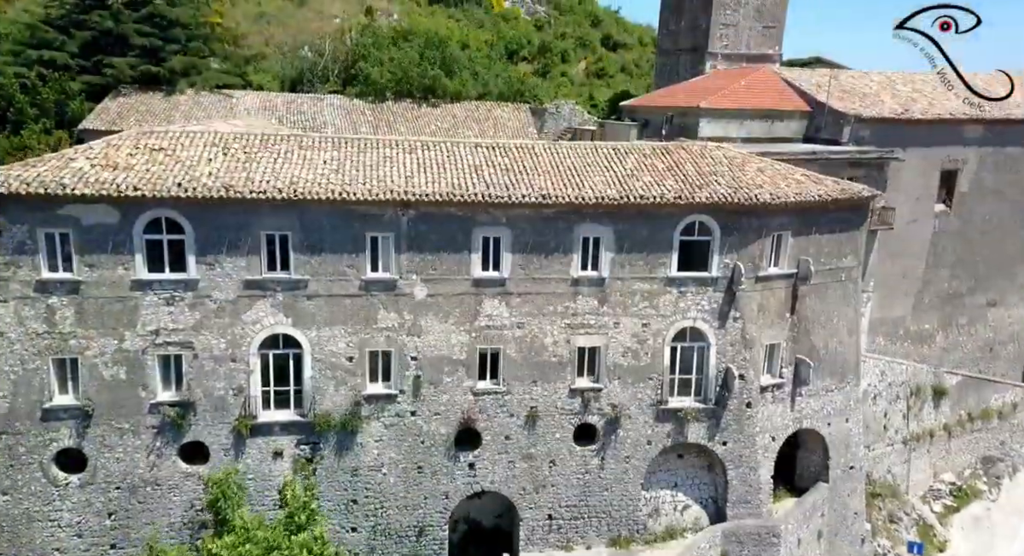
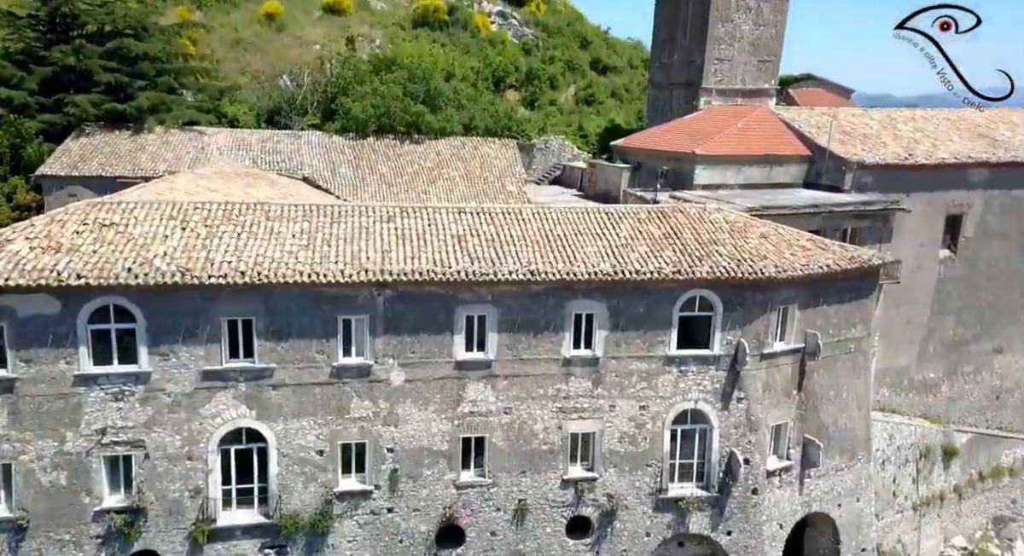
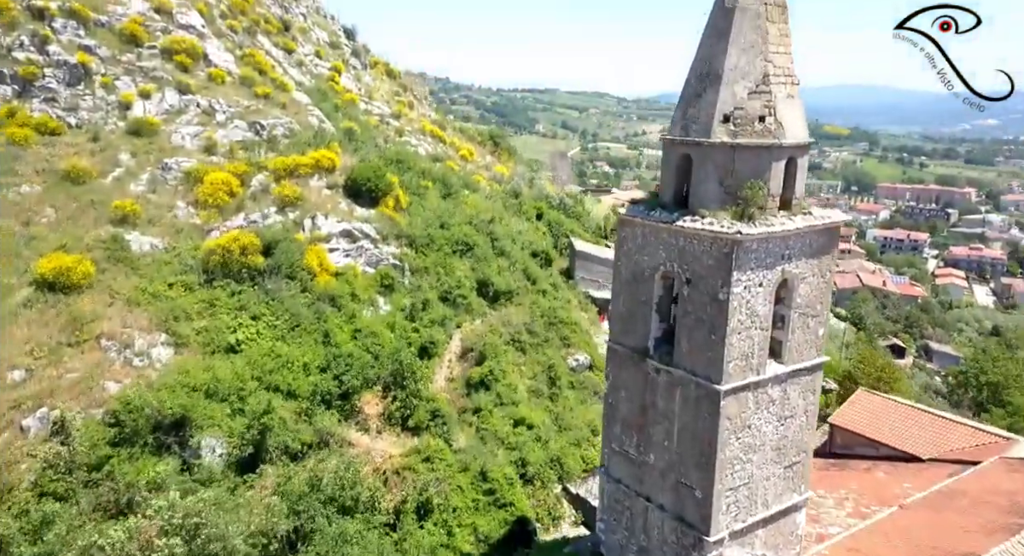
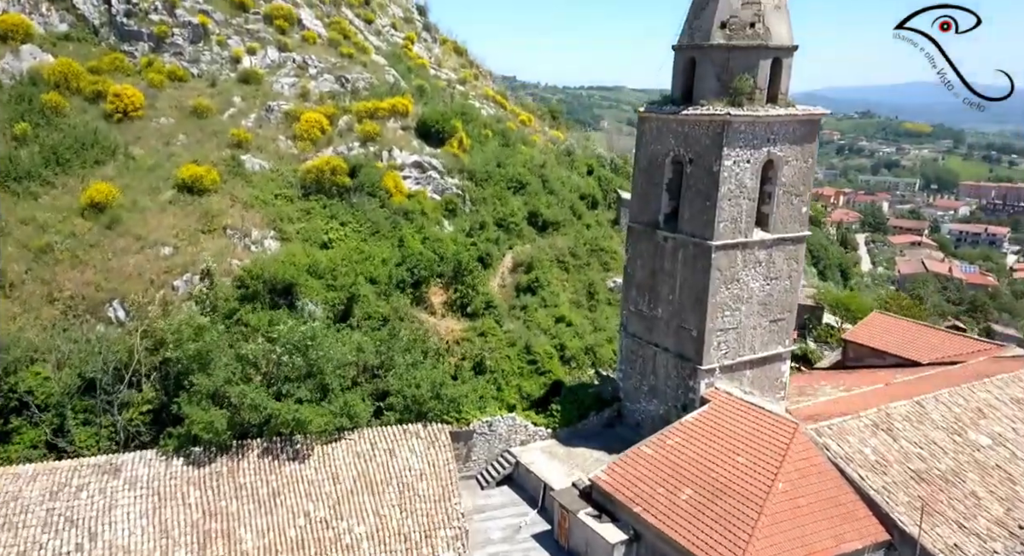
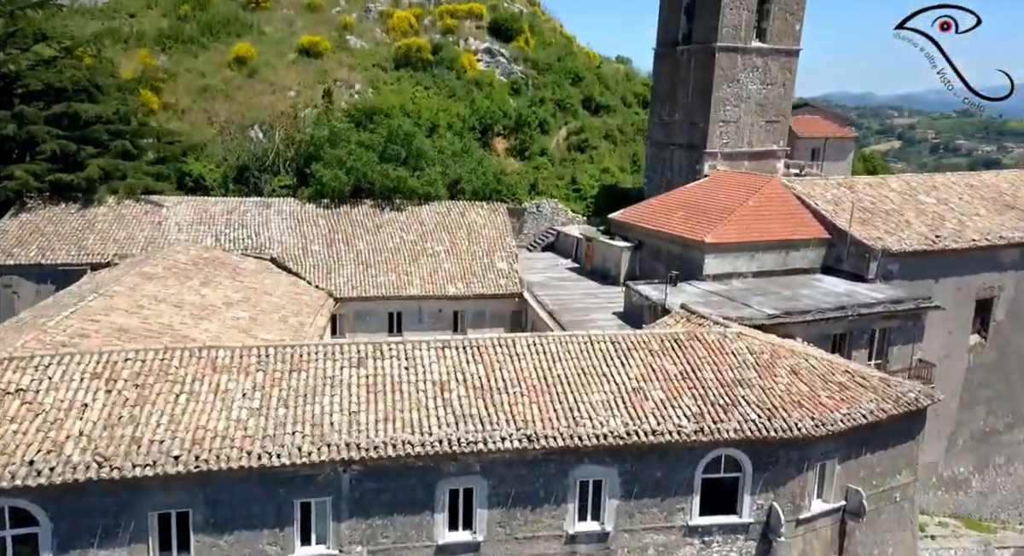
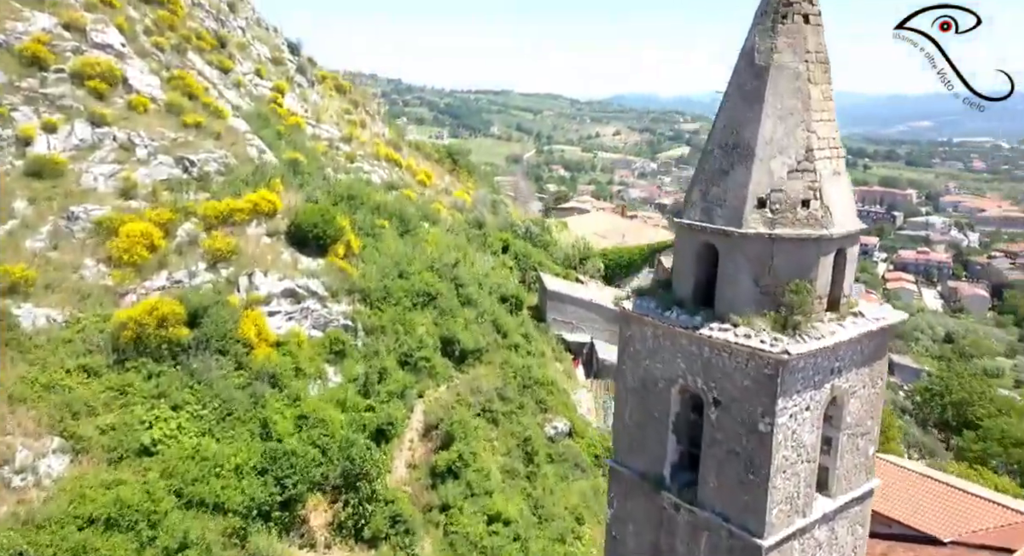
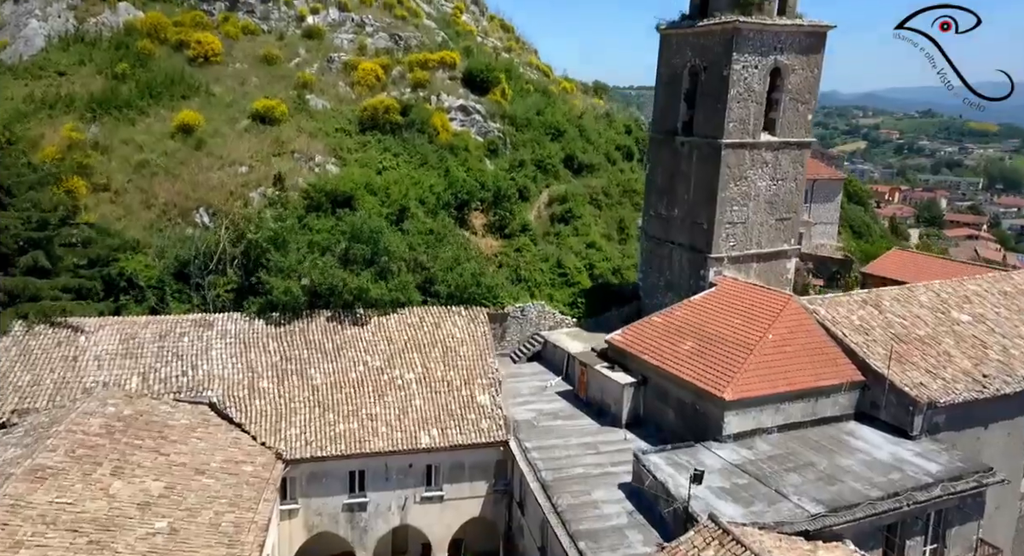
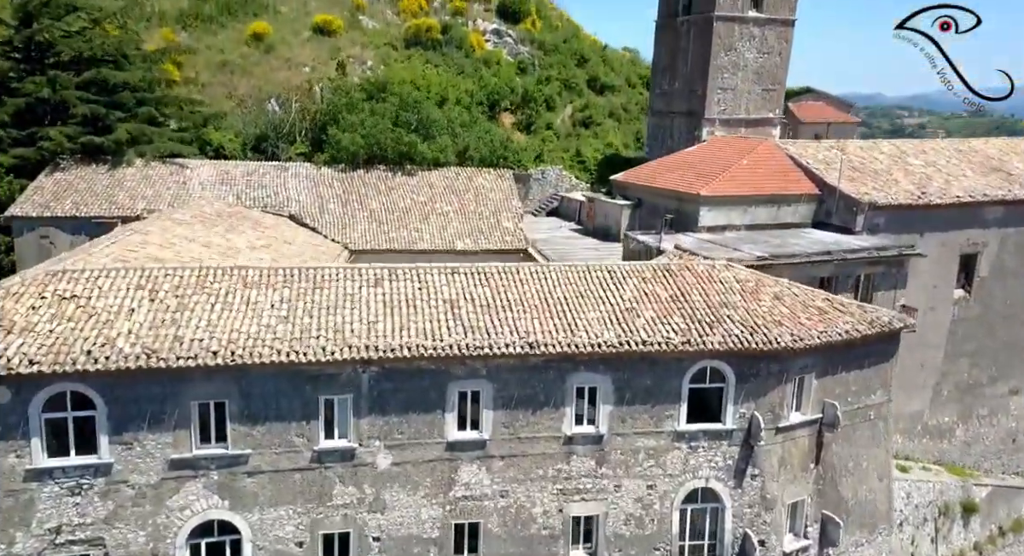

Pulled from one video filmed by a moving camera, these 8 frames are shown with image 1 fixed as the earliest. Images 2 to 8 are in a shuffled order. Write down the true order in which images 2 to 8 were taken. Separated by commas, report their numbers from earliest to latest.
2, 8, 5, 7, 4, 3, 6
